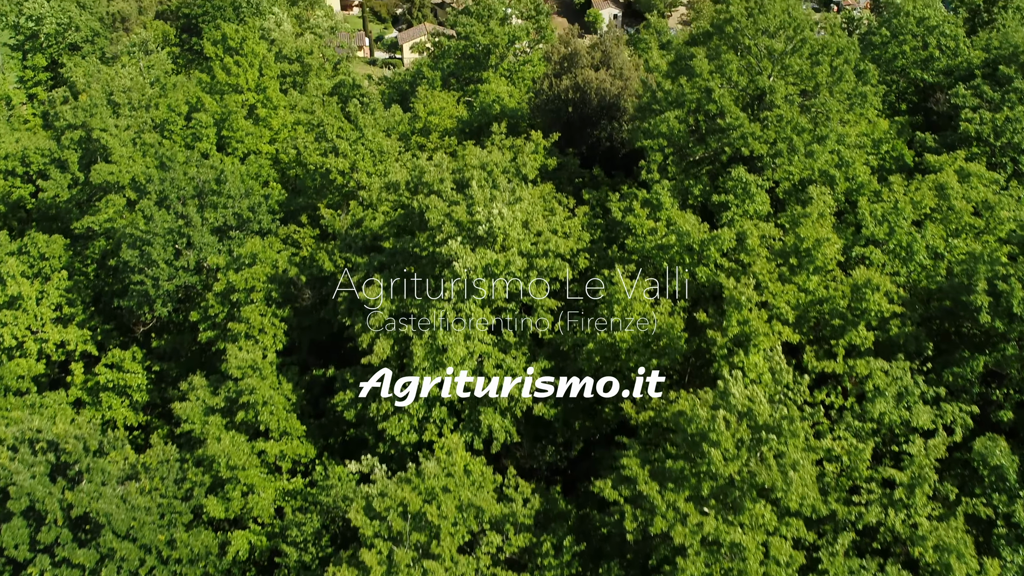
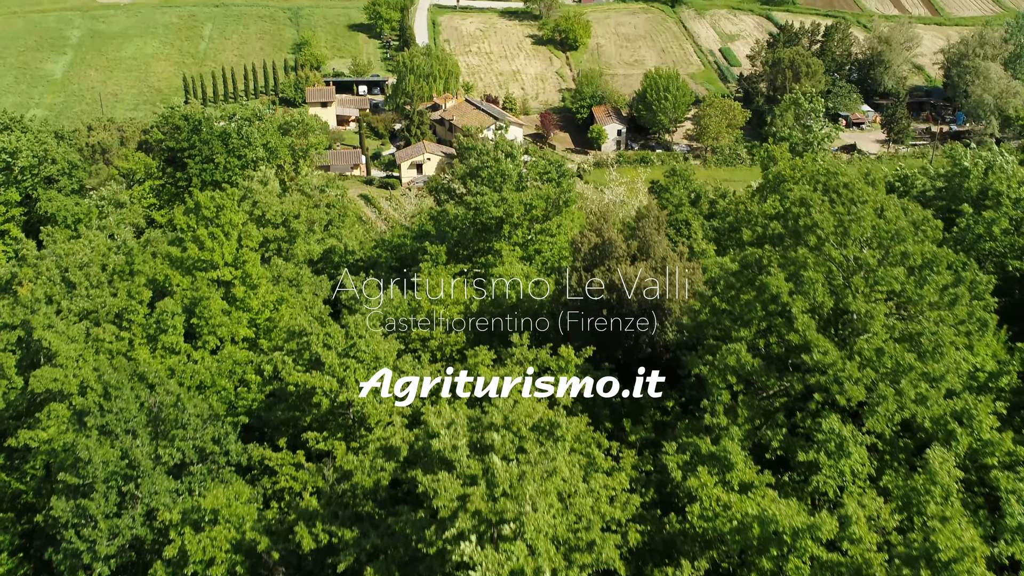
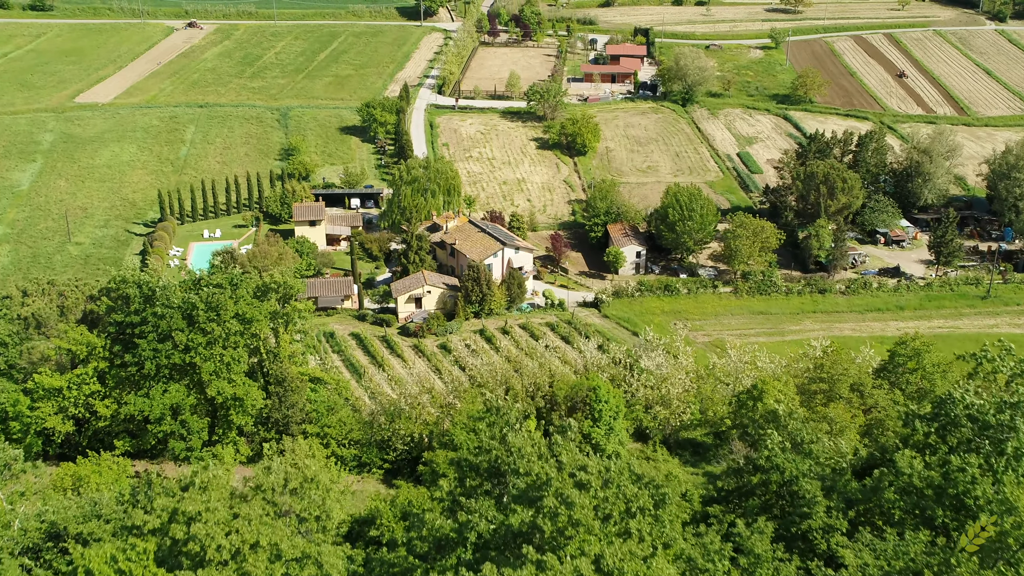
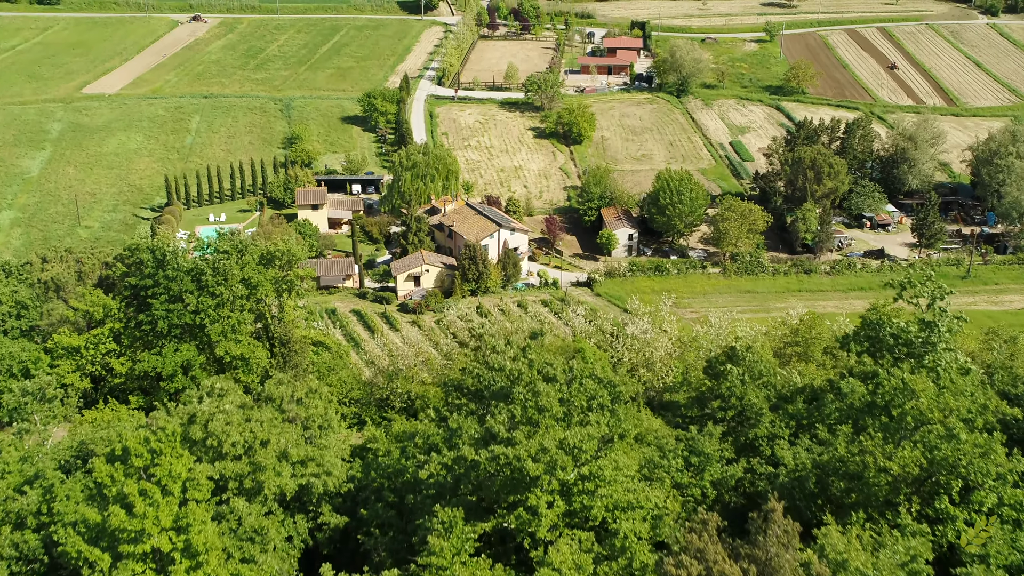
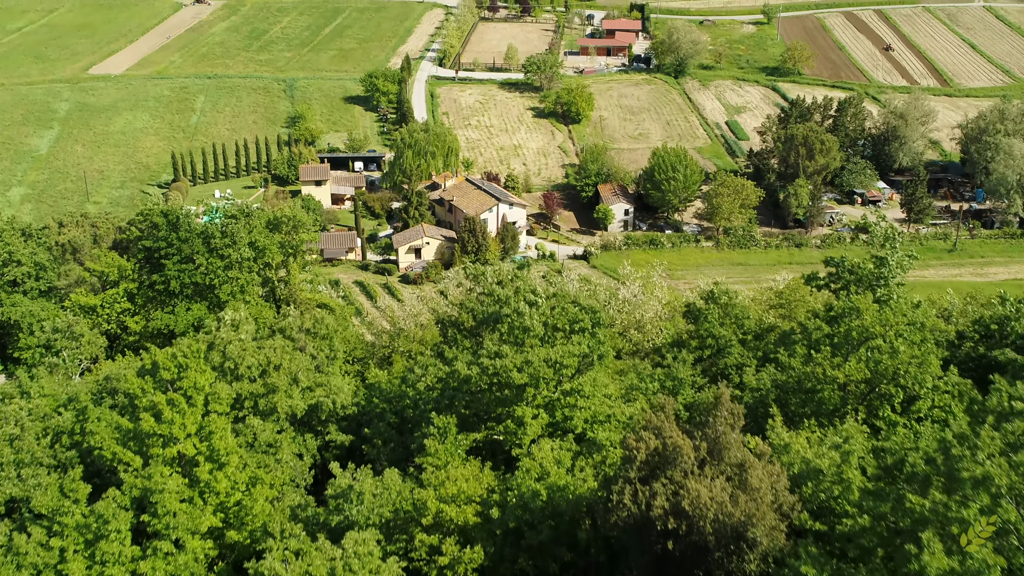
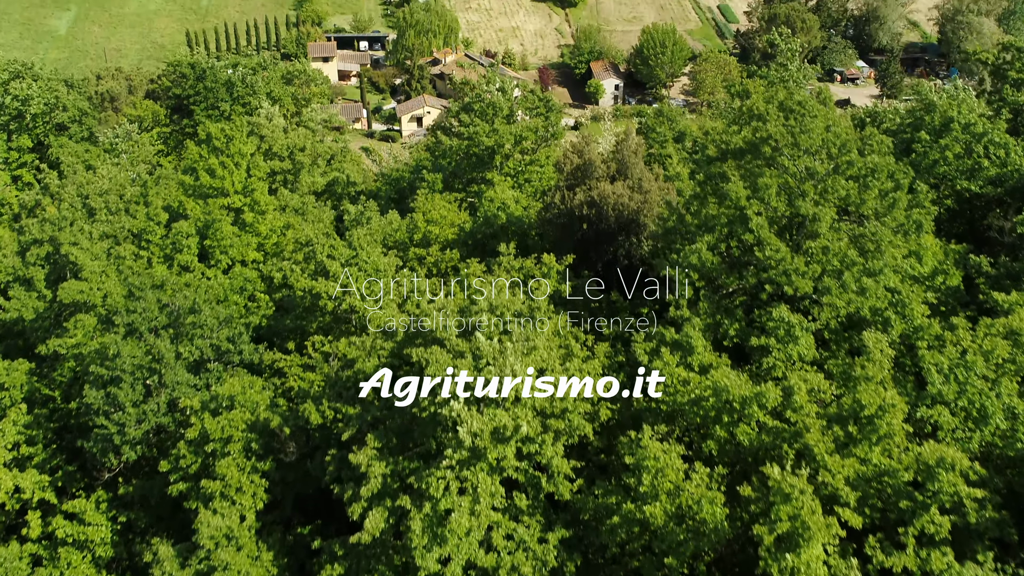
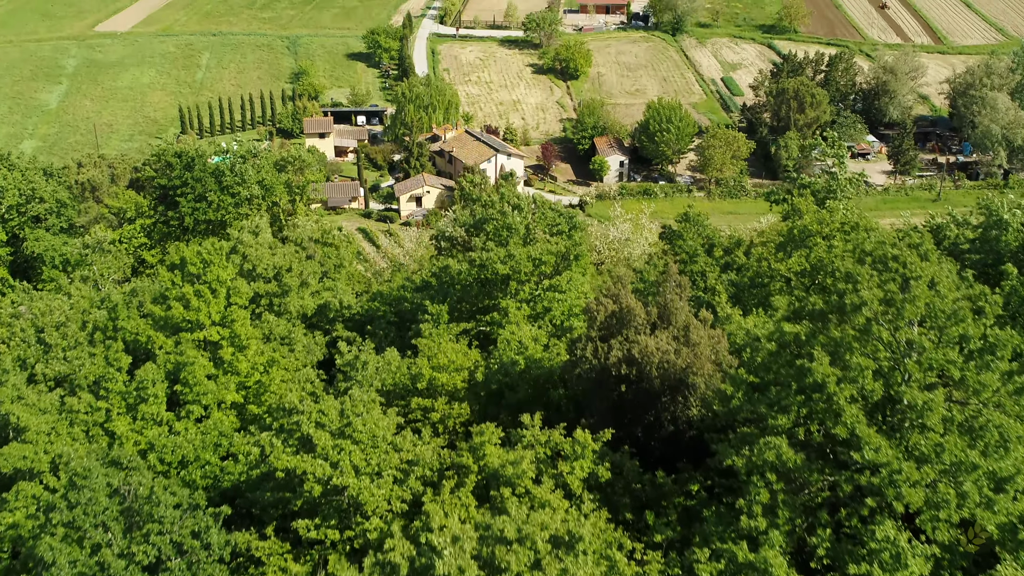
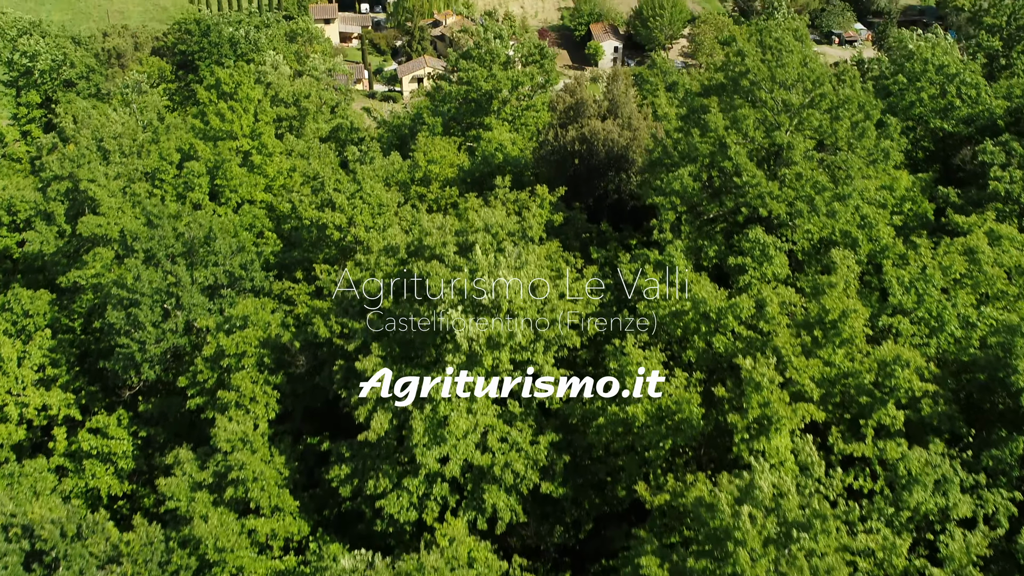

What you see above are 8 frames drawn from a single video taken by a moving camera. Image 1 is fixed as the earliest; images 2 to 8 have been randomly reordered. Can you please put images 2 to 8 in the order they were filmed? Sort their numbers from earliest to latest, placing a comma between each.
8, 6, 2, 7, 5, 4, 3
